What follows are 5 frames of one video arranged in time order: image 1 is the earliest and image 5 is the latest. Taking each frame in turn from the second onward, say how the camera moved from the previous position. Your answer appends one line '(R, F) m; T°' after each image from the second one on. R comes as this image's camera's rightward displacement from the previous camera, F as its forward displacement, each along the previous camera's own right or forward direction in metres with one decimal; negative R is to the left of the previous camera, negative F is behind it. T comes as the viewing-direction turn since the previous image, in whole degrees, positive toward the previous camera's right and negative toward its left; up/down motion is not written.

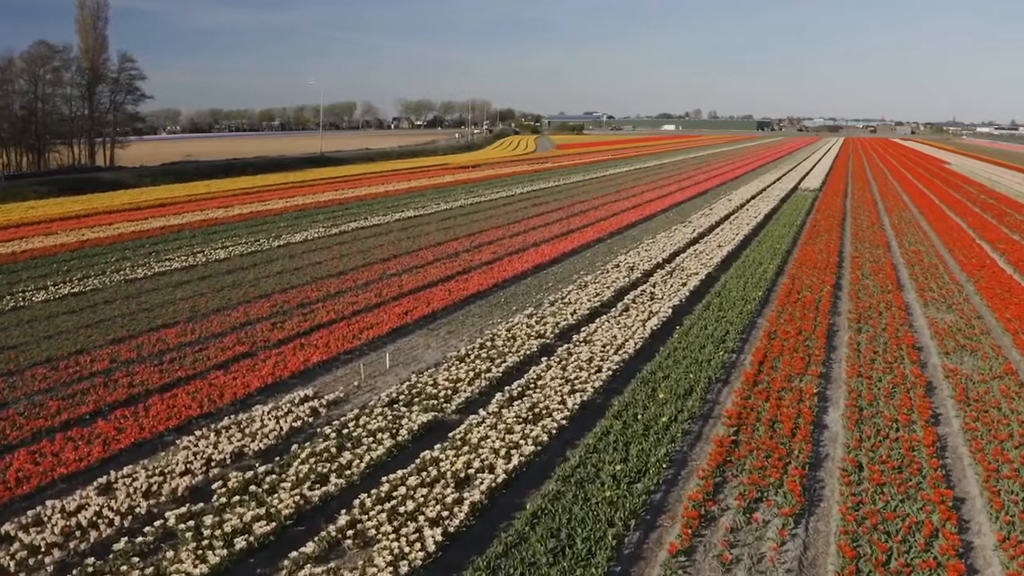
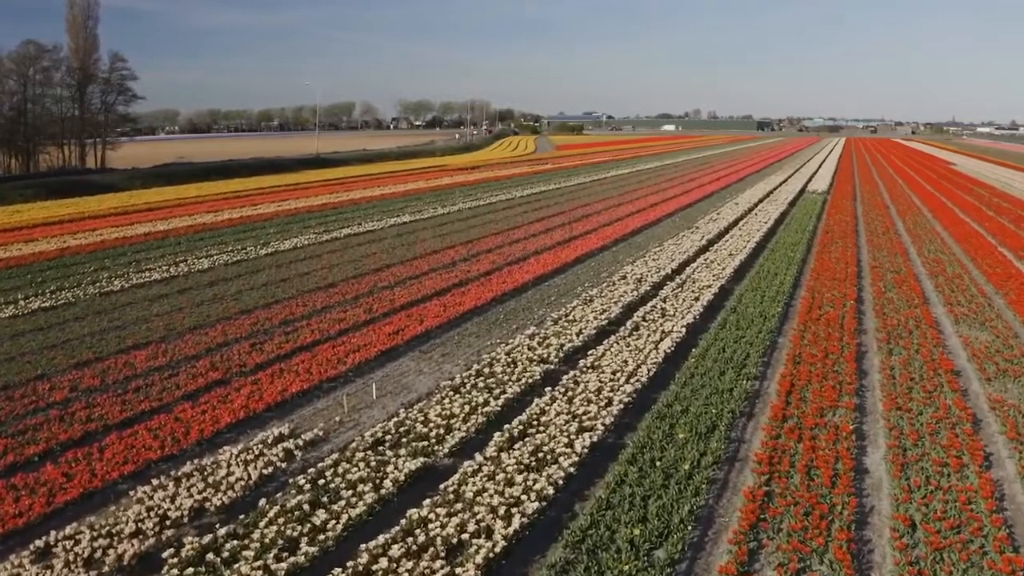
(0.0, +1.0) m; 0°
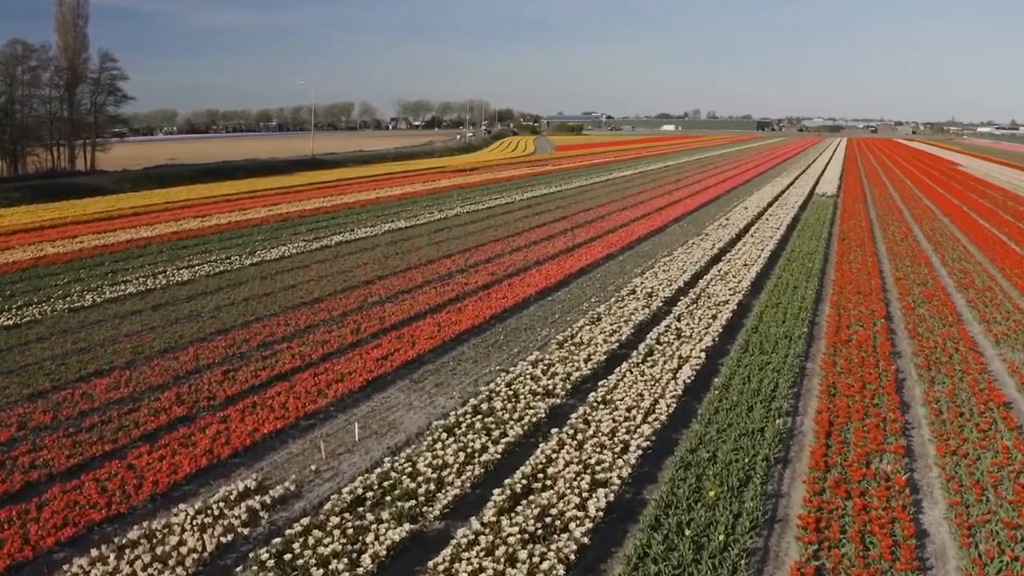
(0.0, +1.1) m; 0°
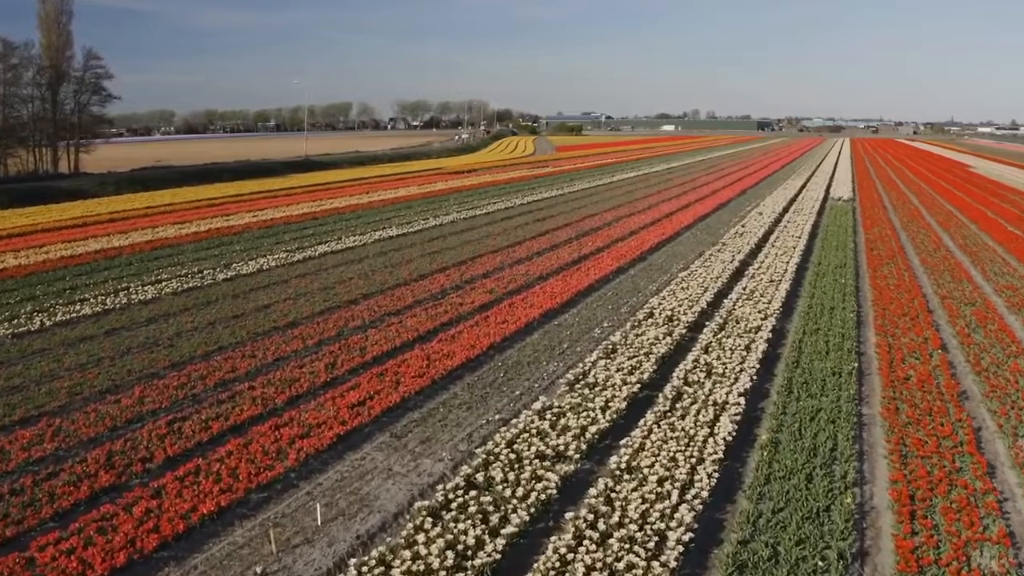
(0.0, +1.7) m; 0°
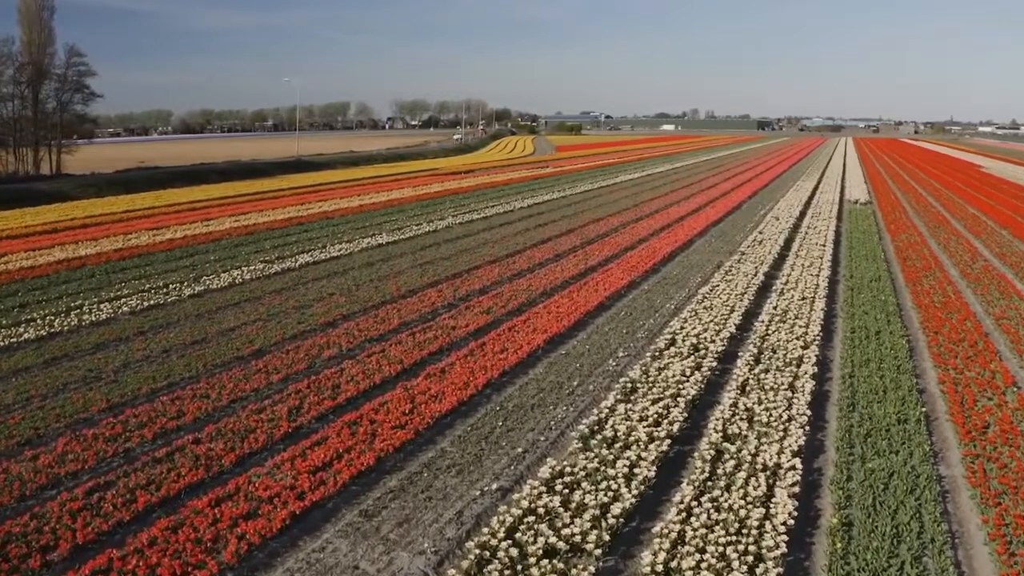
(0.0, +1.7) m; 0°
